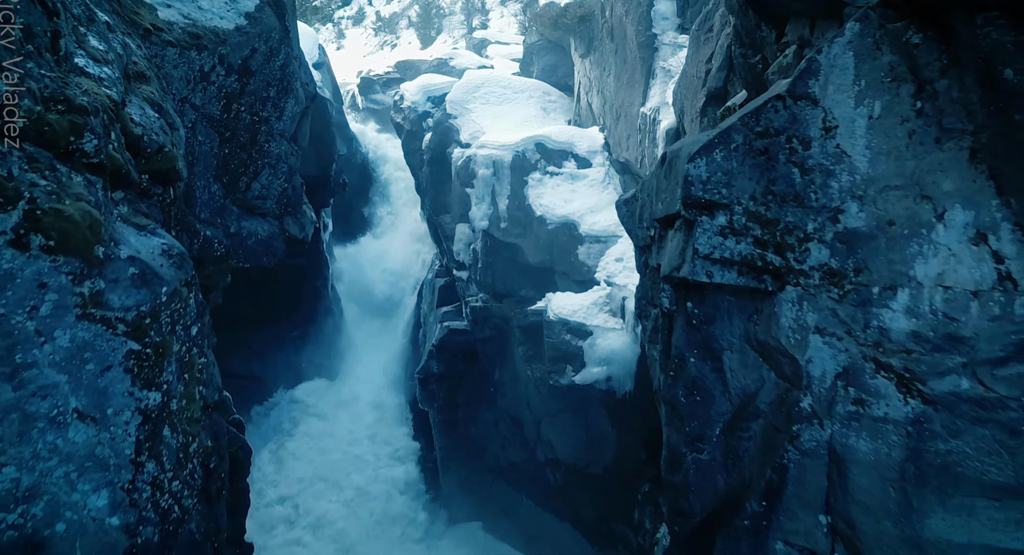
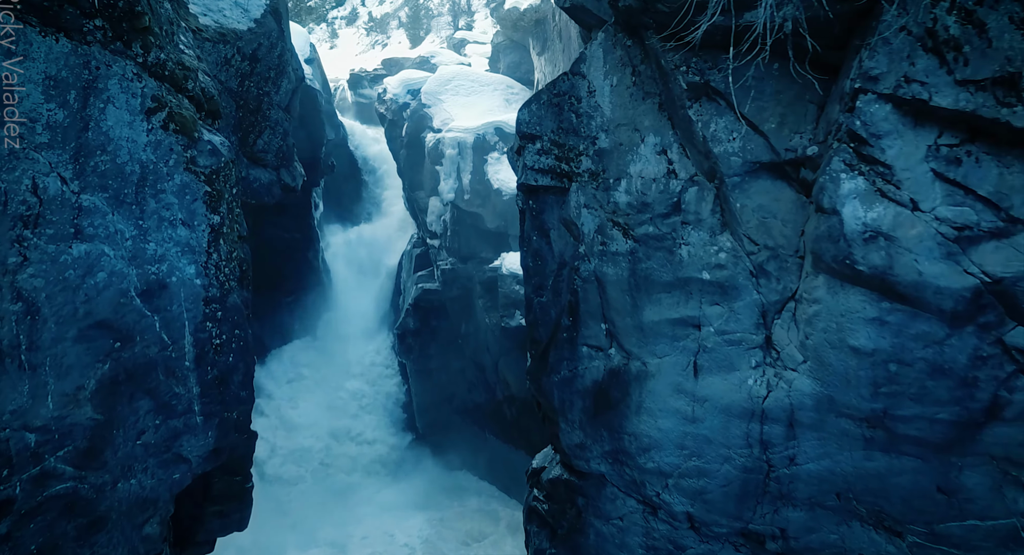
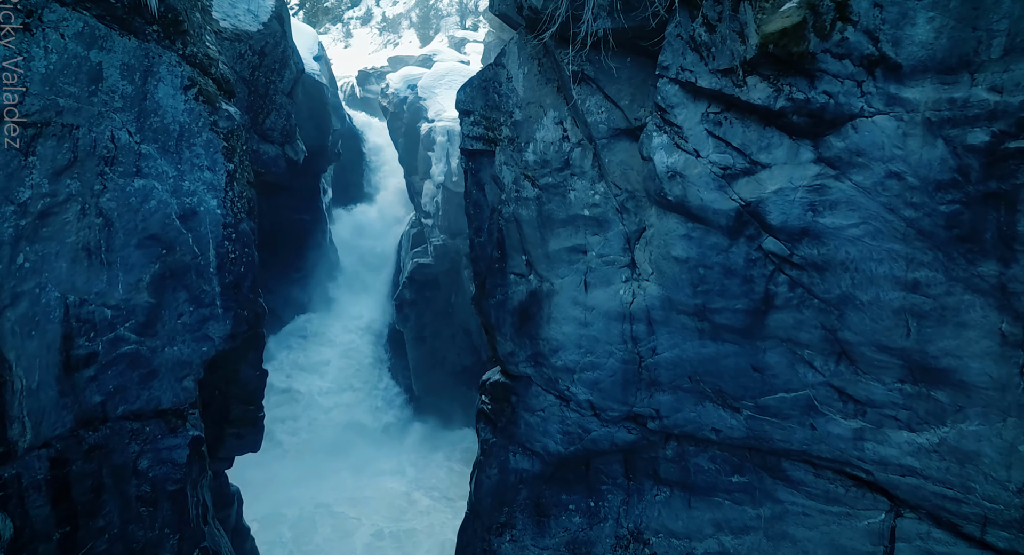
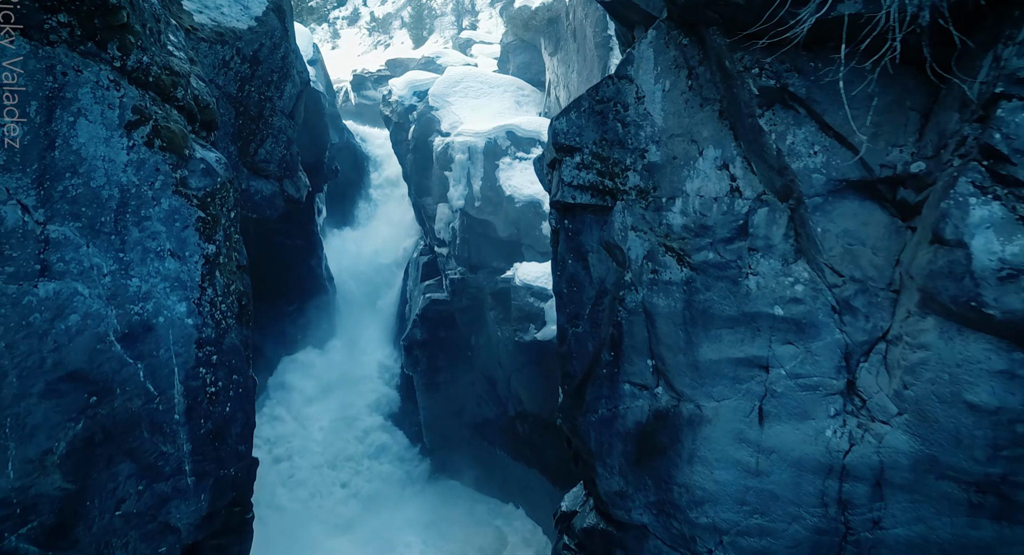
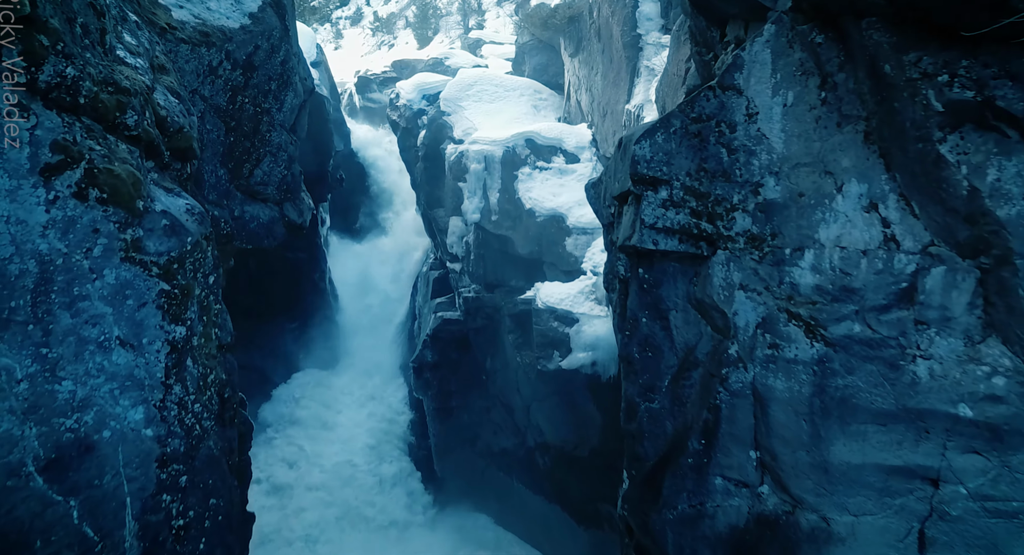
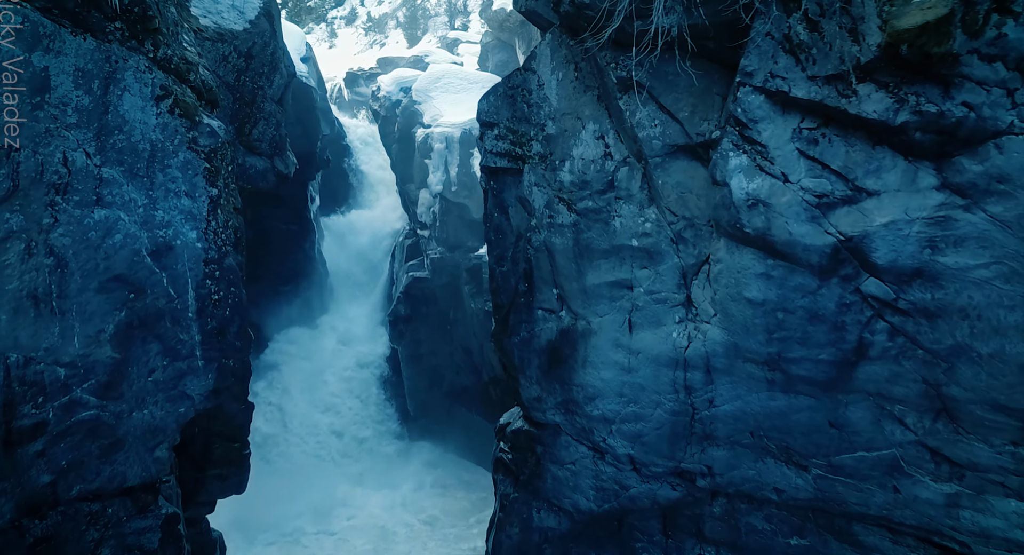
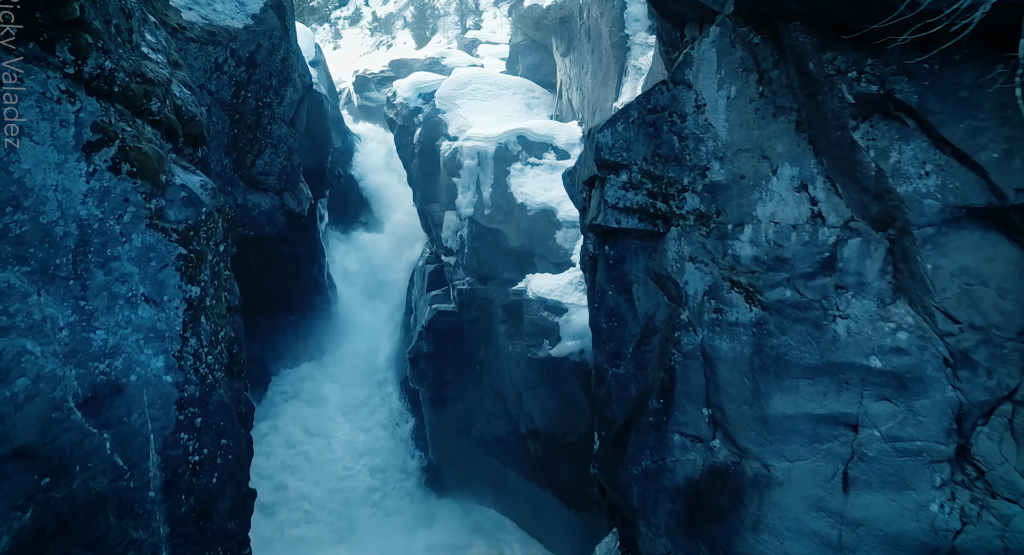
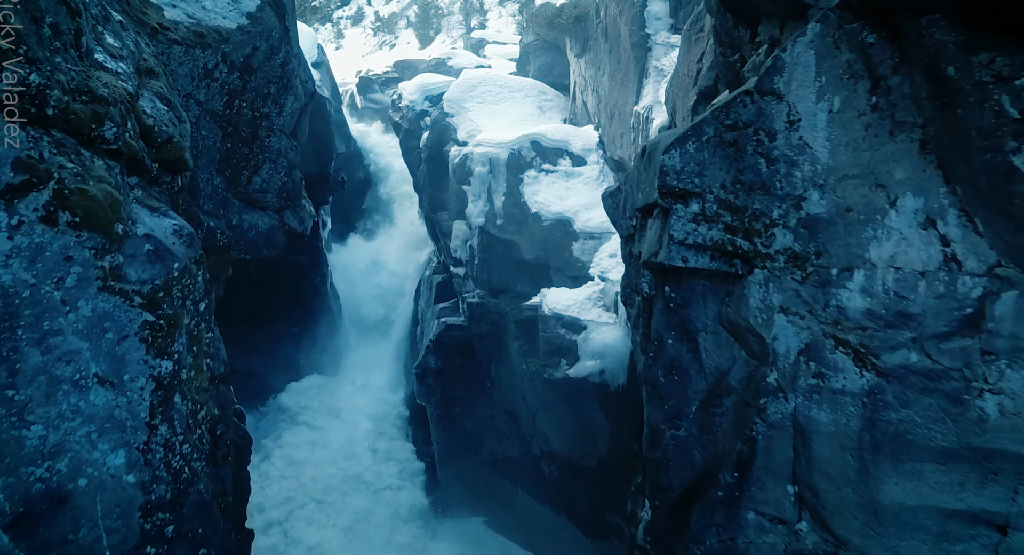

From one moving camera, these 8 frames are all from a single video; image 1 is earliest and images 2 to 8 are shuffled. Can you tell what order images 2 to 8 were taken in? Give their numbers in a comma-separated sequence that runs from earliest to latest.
8, 5, 7, 4, 2, 6, 3
